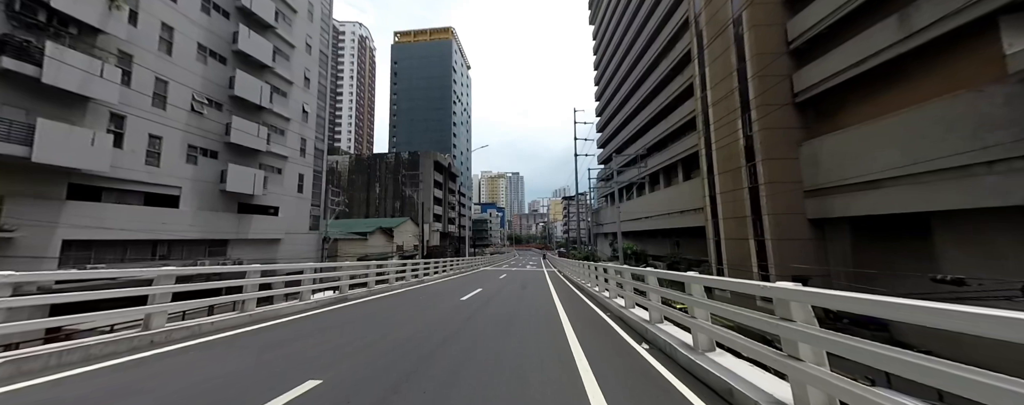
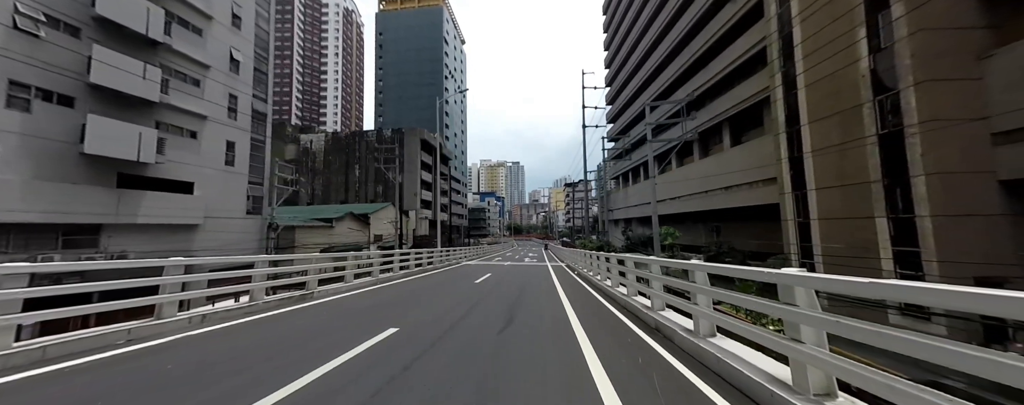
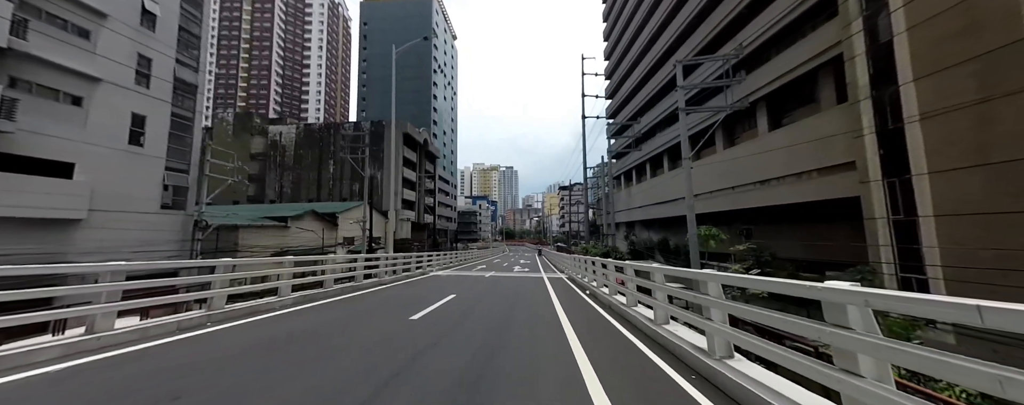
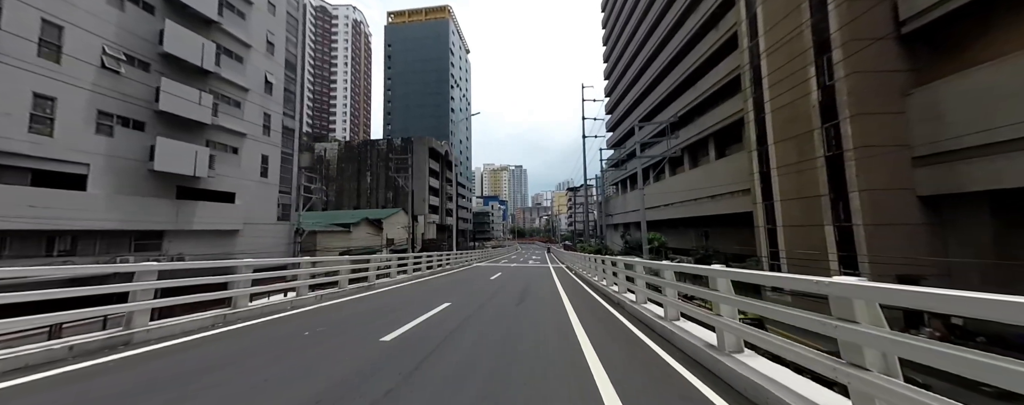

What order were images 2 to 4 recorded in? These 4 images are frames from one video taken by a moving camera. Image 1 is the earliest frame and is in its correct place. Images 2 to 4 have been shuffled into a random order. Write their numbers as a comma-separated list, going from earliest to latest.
4, 2, 3
